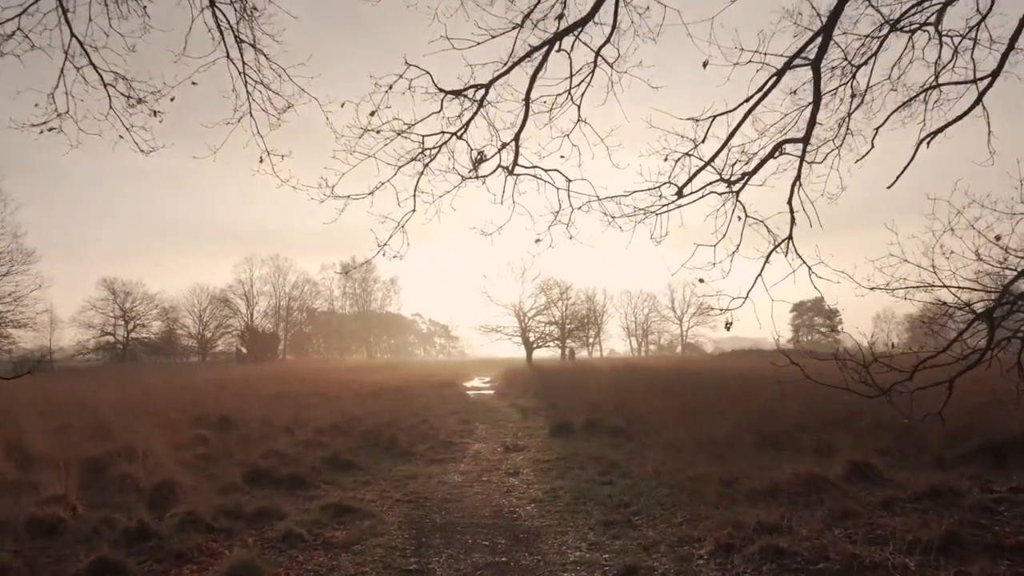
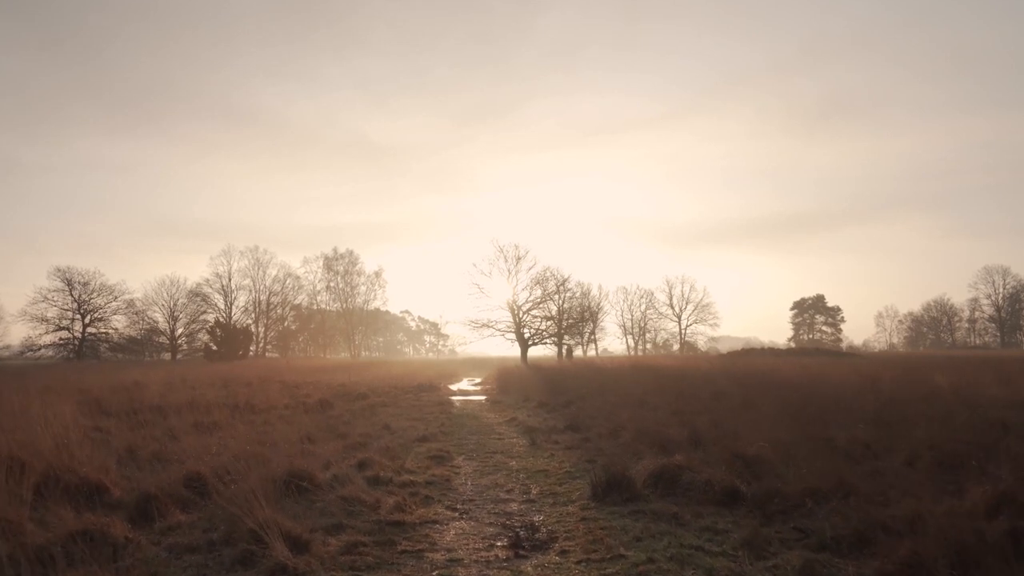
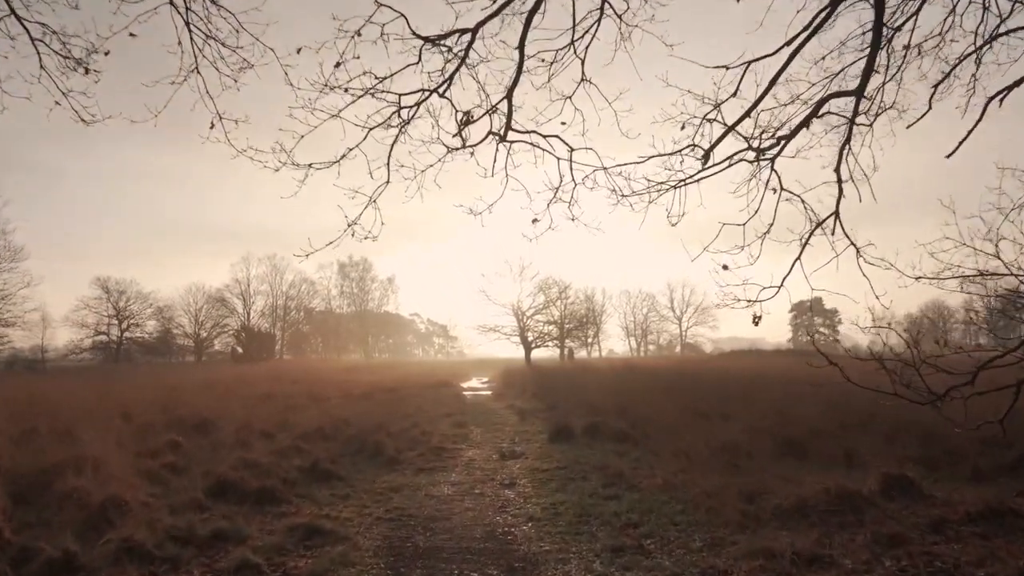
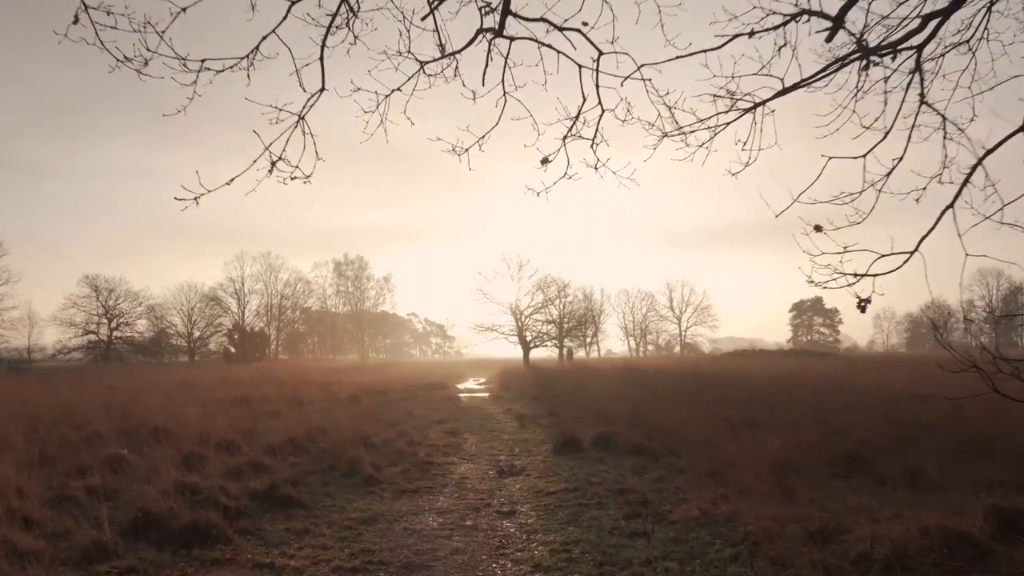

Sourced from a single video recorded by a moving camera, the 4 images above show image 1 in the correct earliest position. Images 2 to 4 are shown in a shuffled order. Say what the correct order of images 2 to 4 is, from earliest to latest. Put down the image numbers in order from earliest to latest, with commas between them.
3, 4, 2
